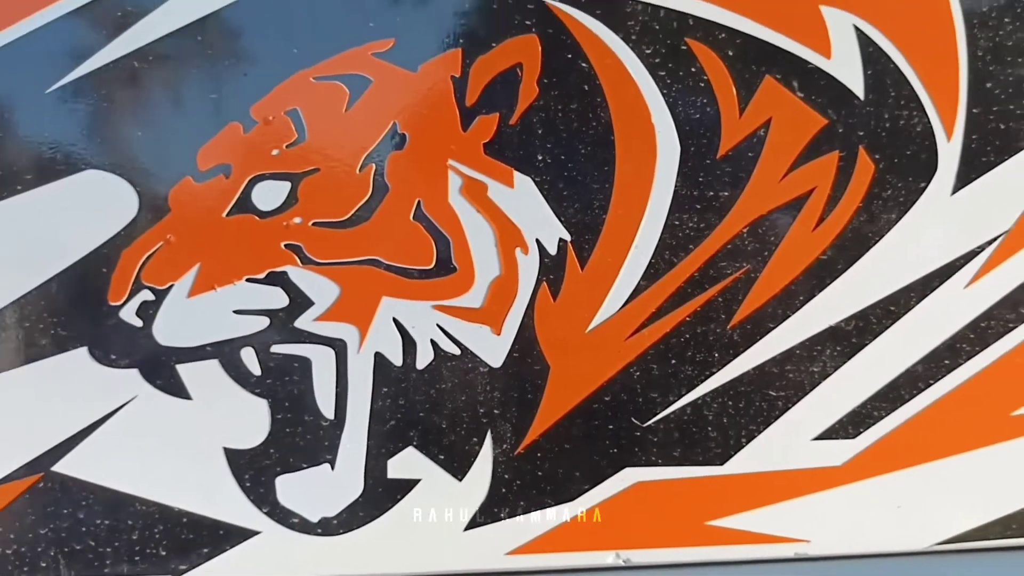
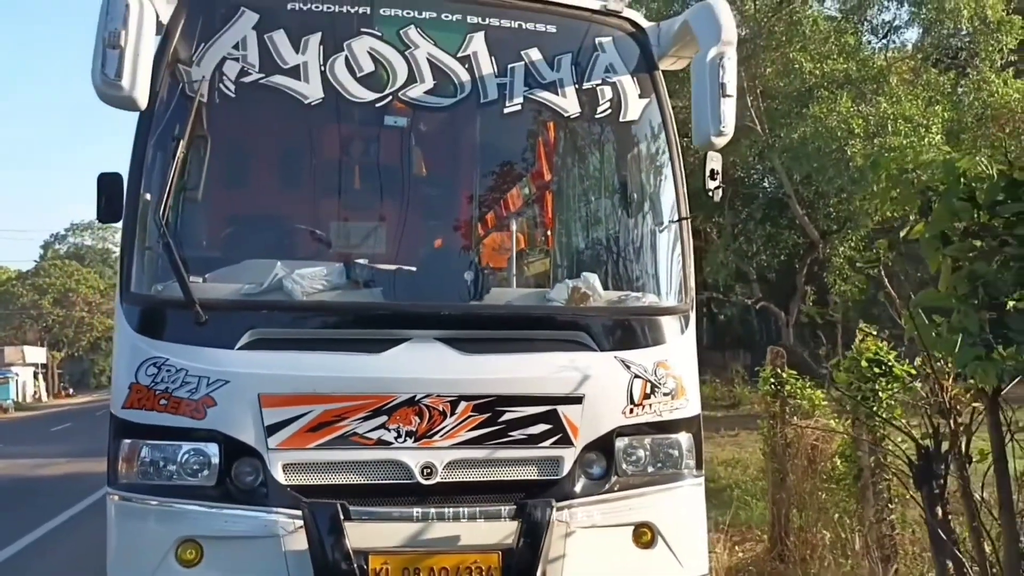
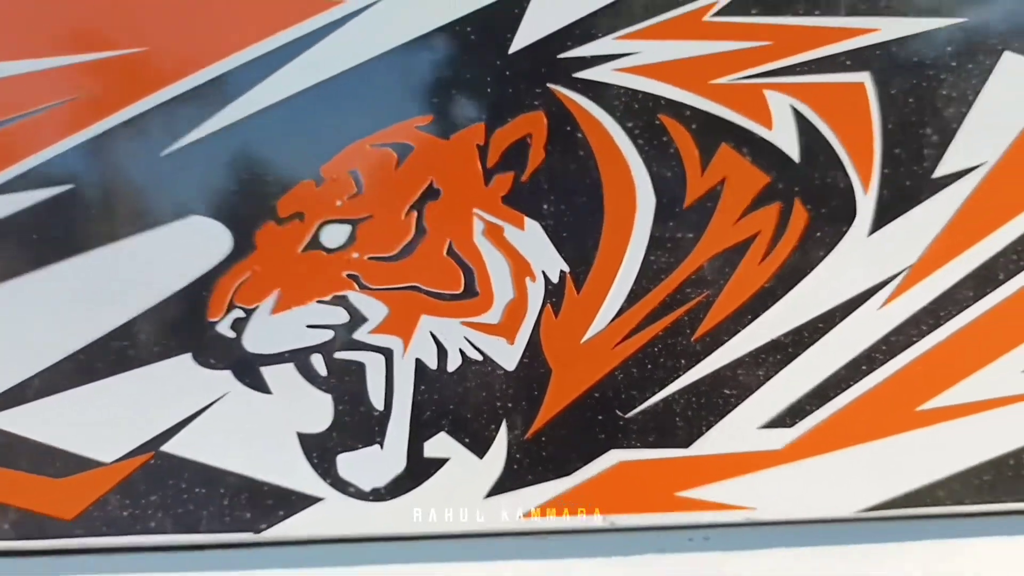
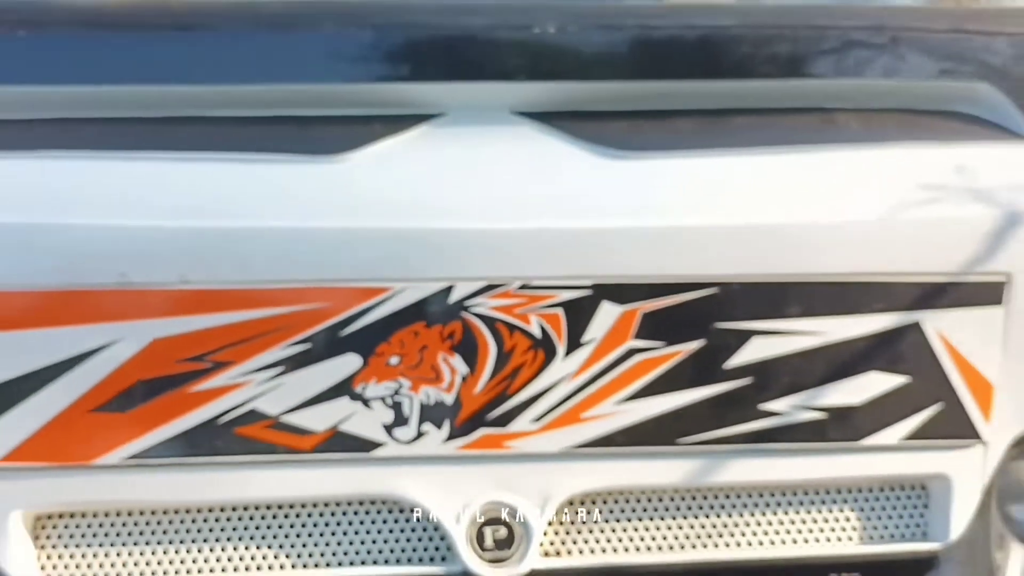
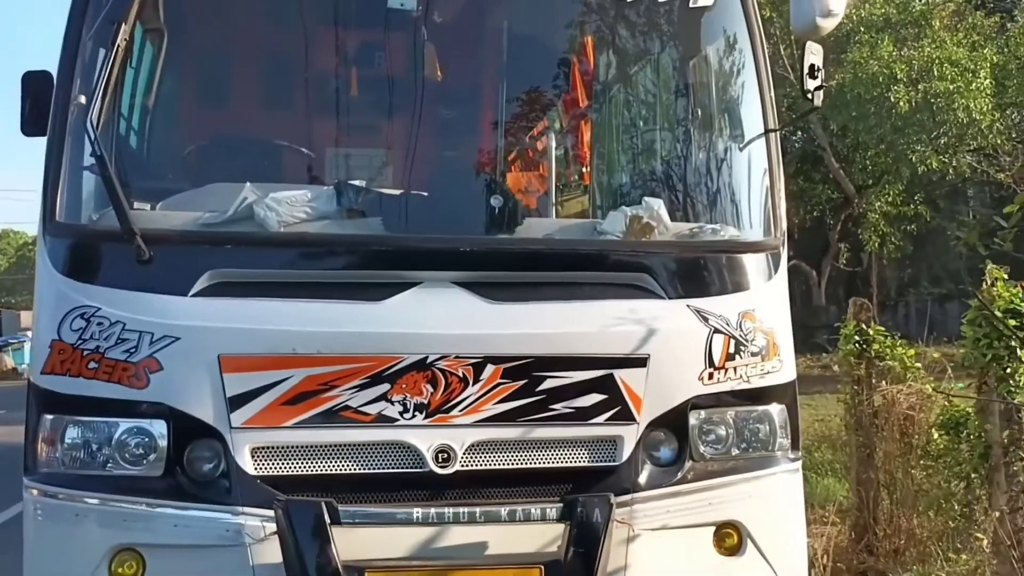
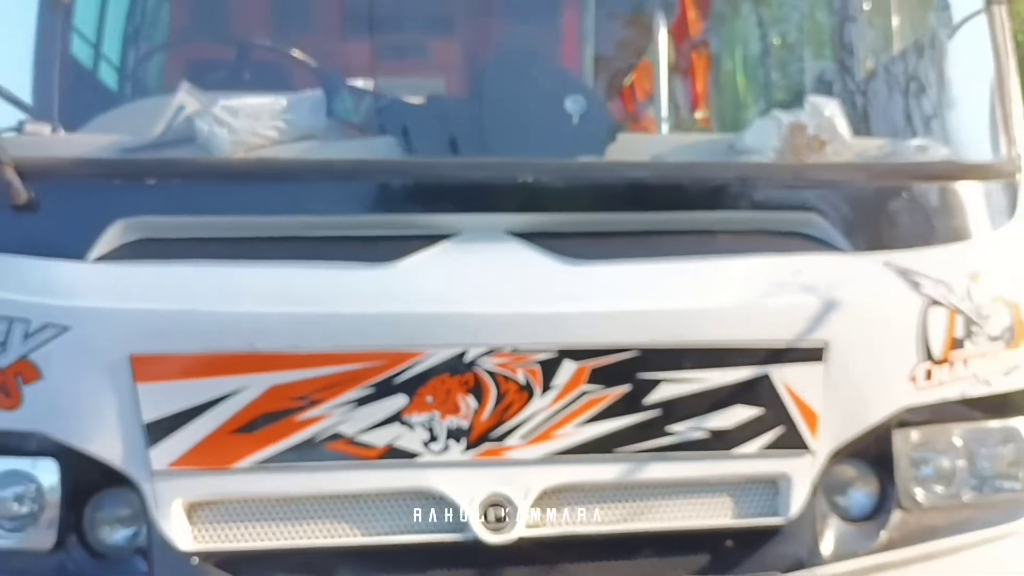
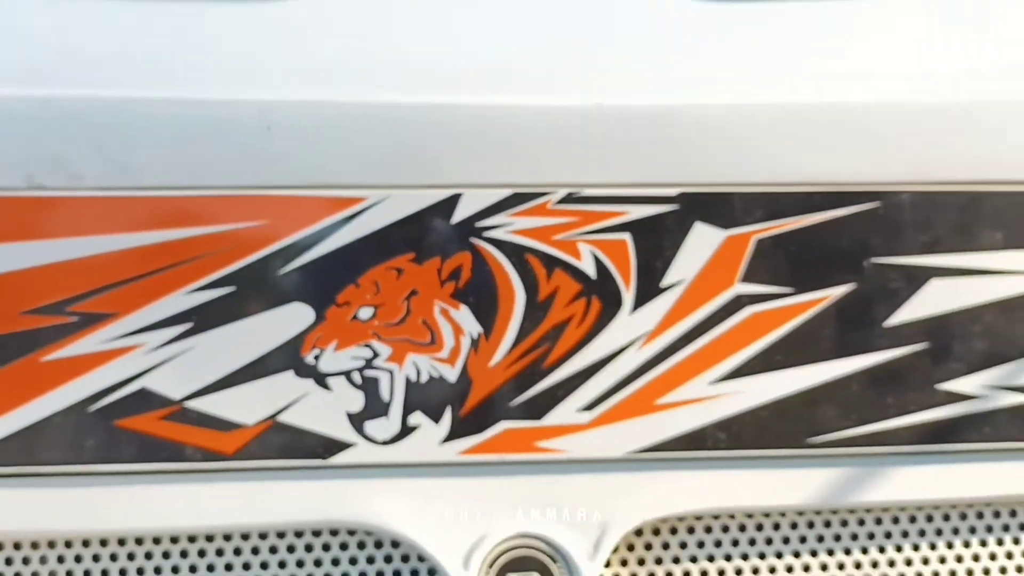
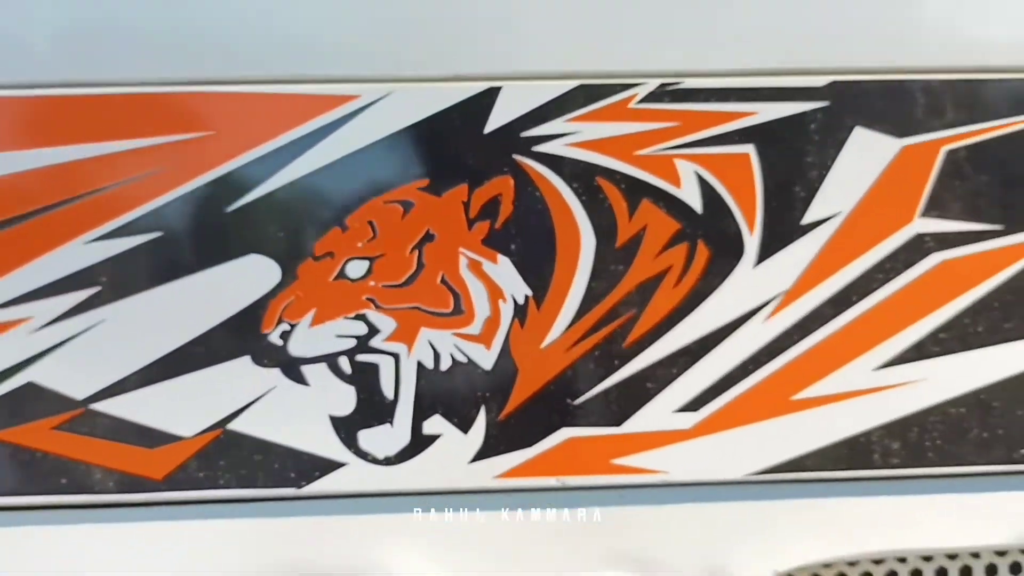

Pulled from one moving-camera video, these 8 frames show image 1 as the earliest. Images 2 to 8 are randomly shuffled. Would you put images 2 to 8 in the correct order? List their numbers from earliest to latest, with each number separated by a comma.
3, 8, 7, 4, 6, 5, 2
